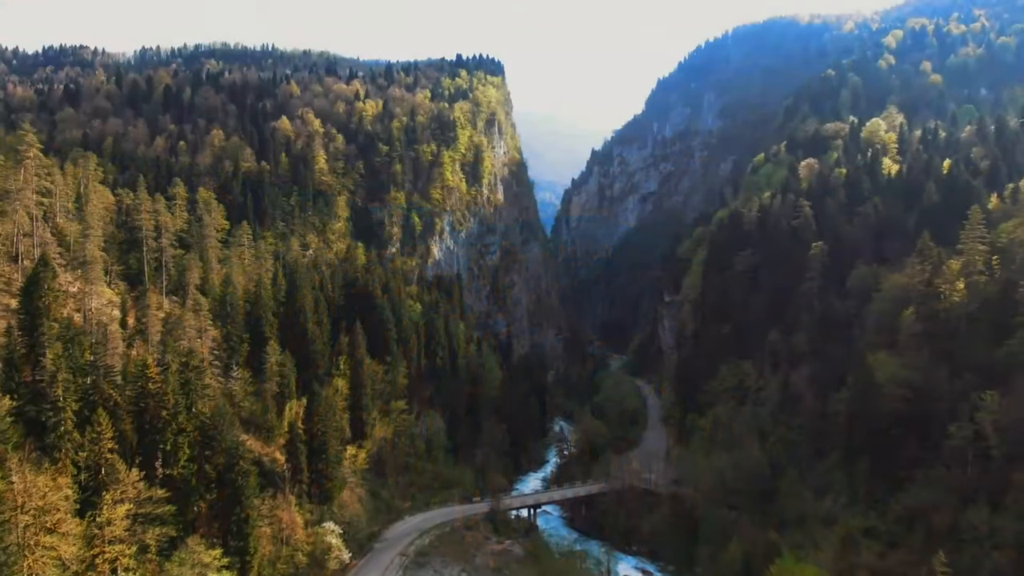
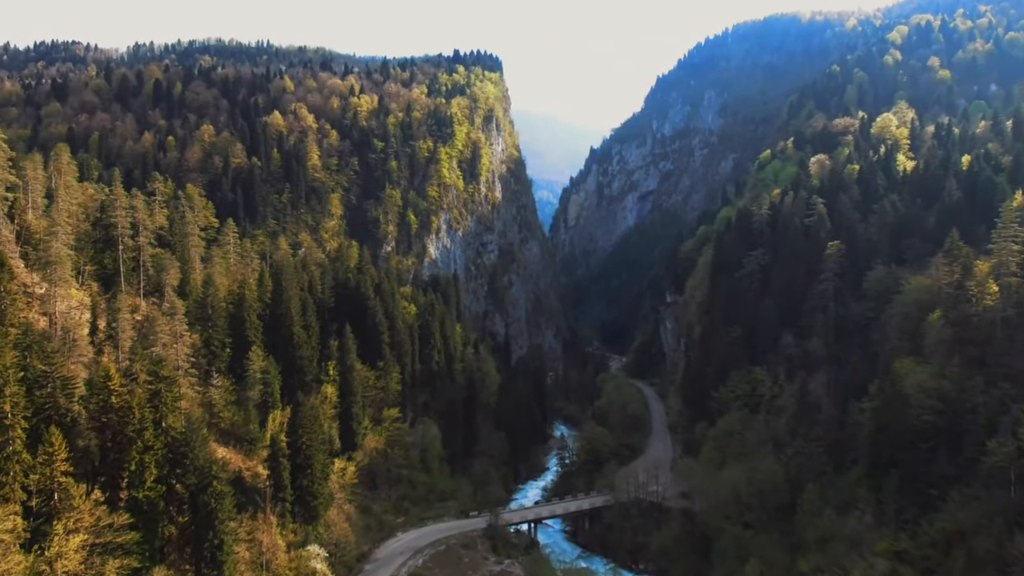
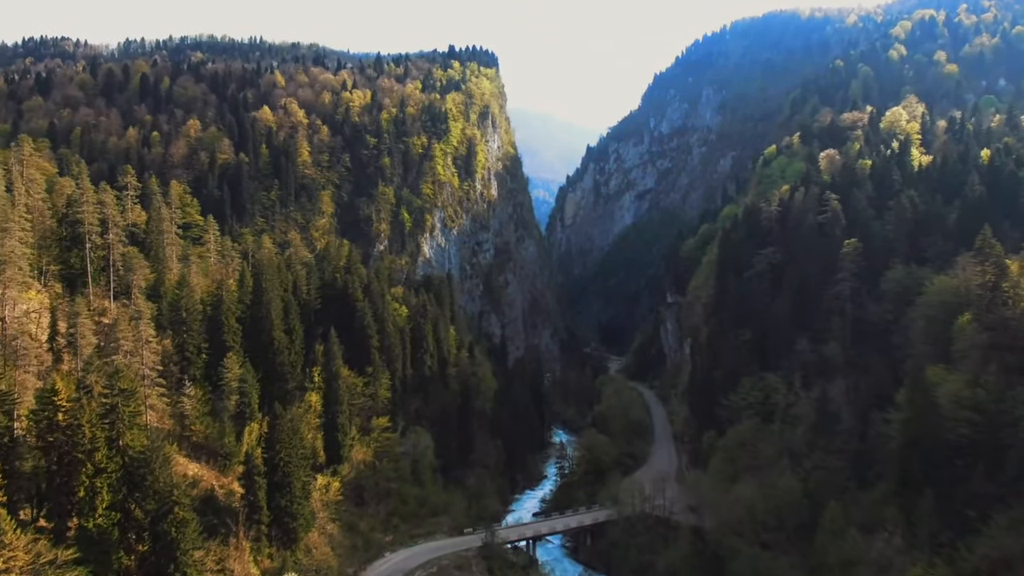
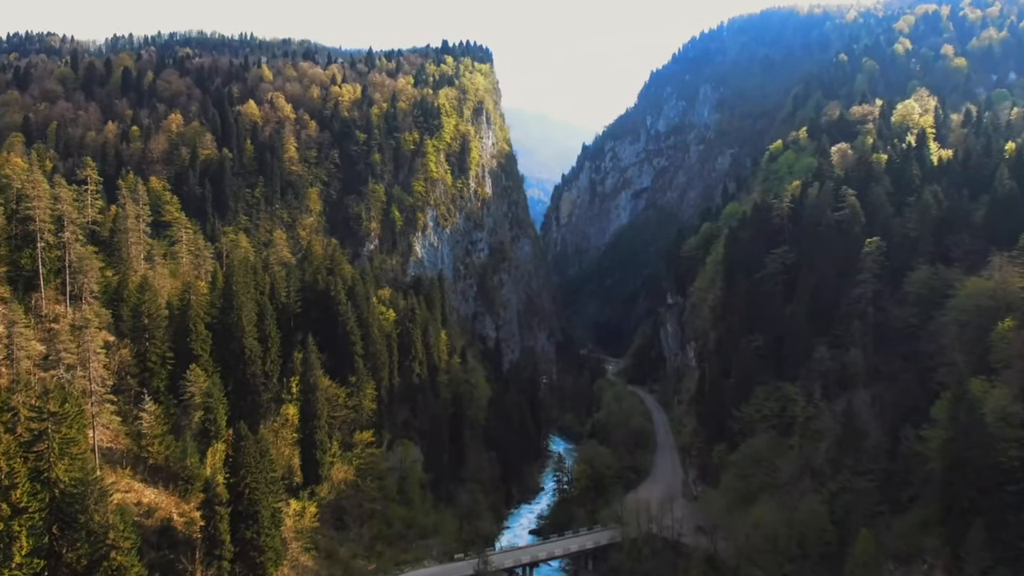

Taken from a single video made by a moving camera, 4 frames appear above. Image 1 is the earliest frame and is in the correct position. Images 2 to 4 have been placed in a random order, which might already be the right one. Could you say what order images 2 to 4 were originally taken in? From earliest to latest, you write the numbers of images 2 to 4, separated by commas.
2, 3, 4
